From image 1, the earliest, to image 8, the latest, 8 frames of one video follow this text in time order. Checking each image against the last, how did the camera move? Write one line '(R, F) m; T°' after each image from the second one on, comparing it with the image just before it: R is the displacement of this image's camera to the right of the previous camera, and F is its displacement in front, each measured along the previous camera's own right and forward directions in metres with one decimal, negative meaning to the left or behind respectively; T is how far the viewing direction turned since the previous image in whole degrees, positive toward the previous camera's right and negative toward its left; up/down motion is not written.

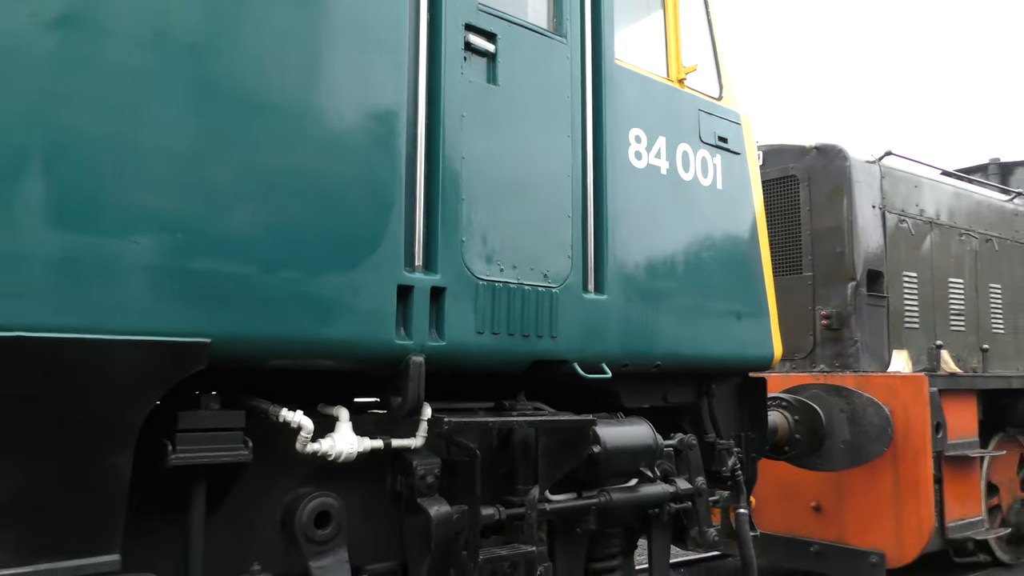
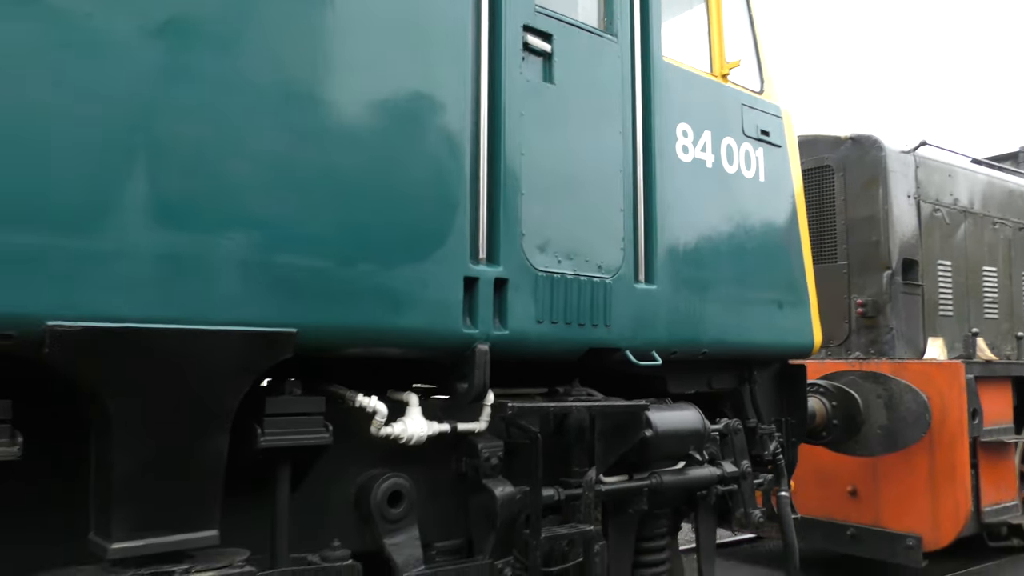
(-0.1, -0.1) m; -1°
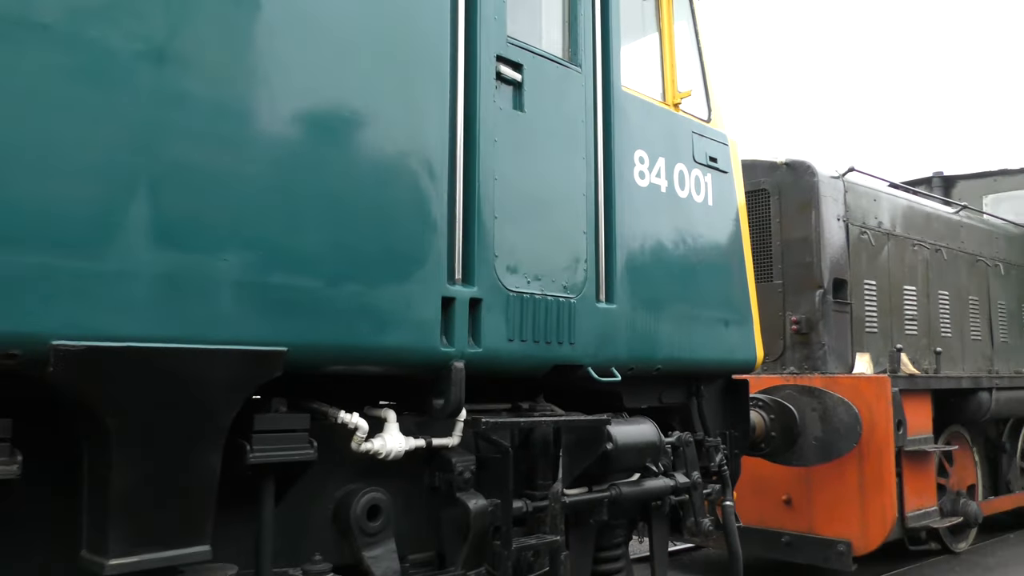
(-0.1, -0.1) m; +5°
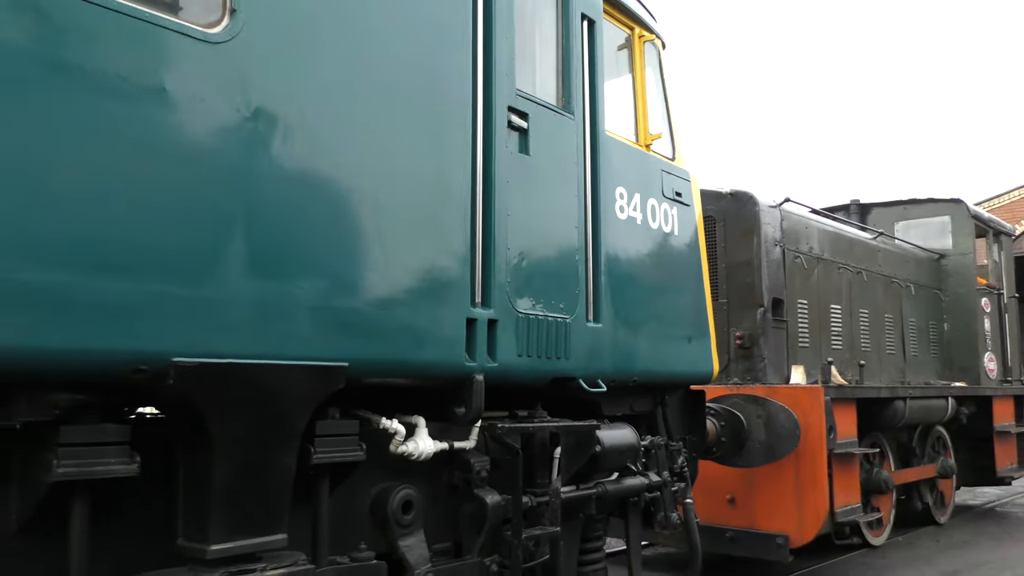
(-0.3, -0.4) m; +5°
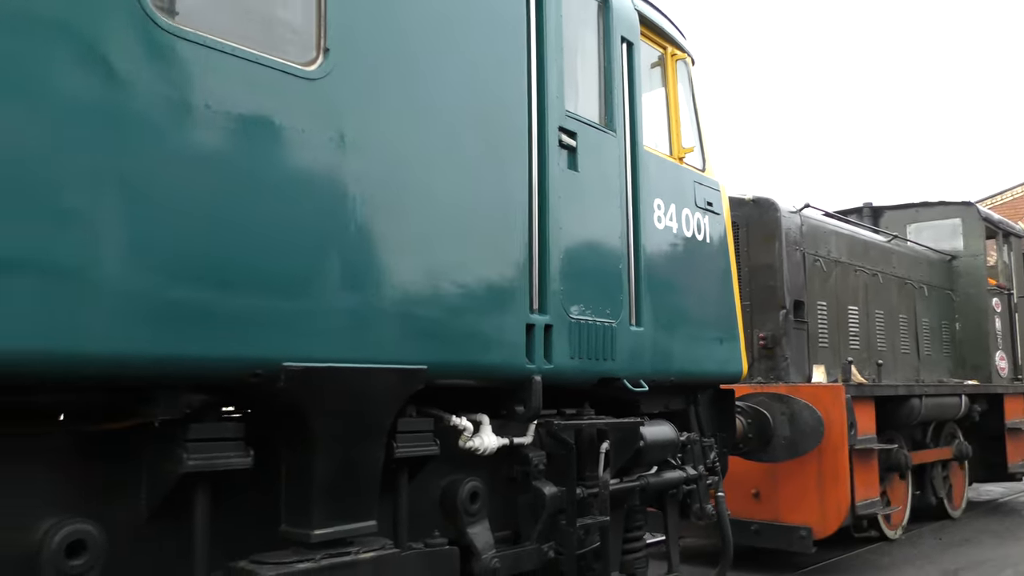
(-0.2, -0.2) m; 0°
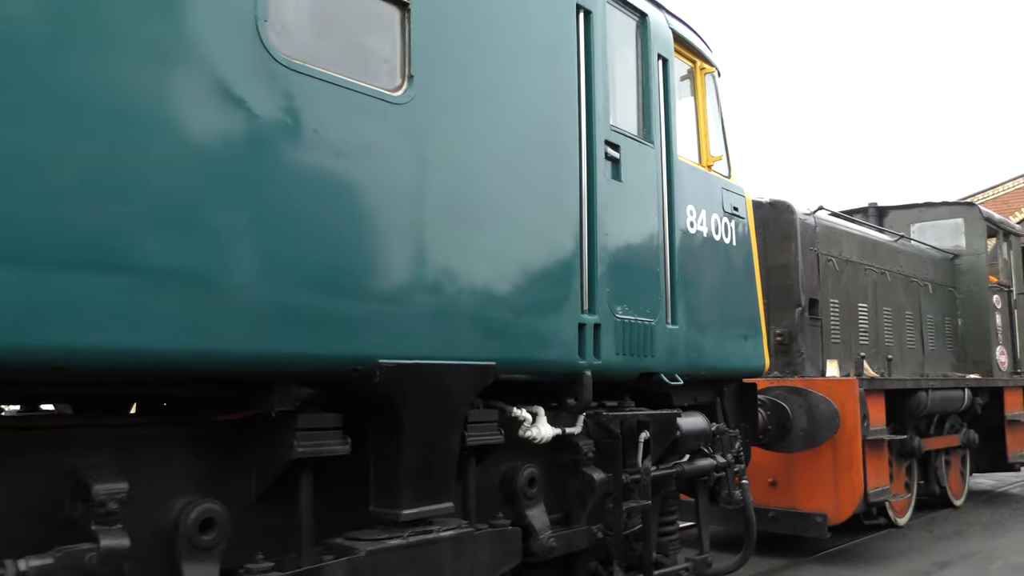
(-0.2, -0.3) m; 0°
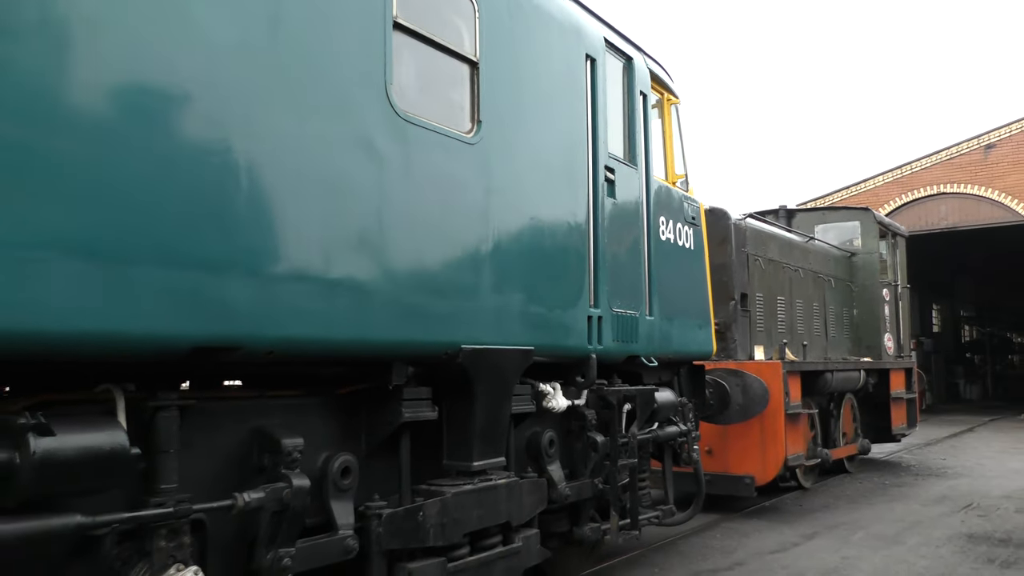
(-0.6, -0.7) m; +7°
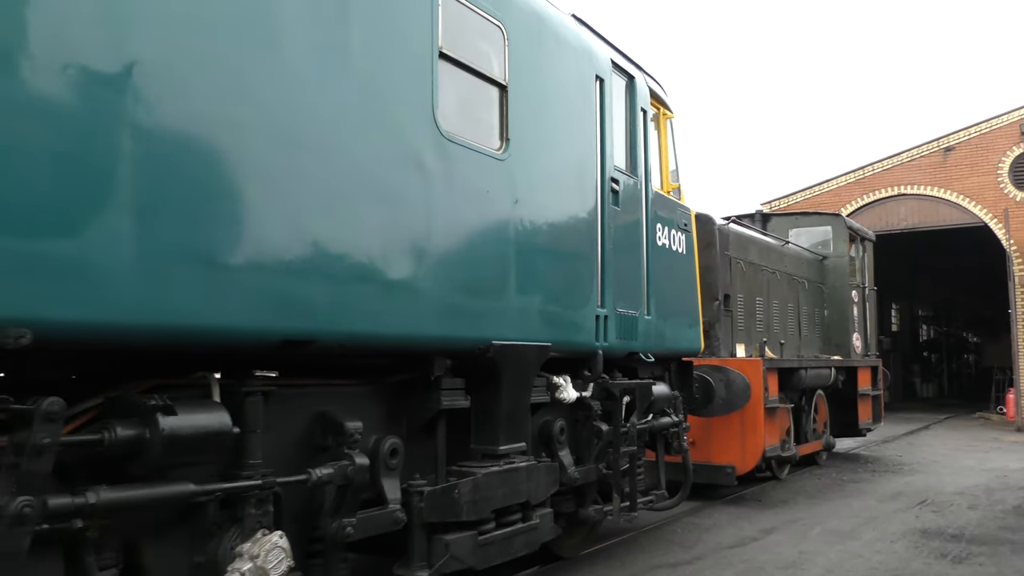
(-0.2, -0.4) m; +2°
